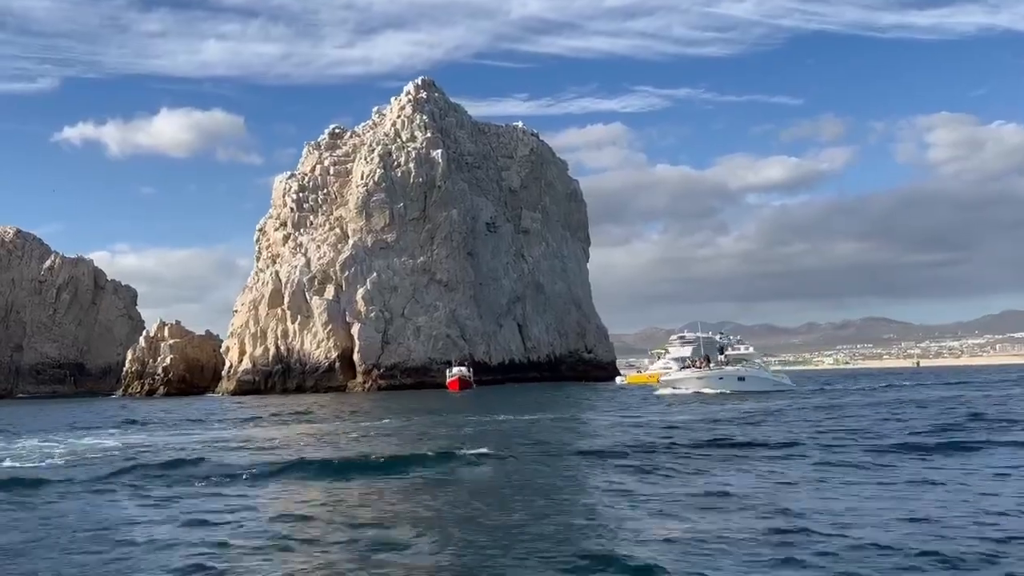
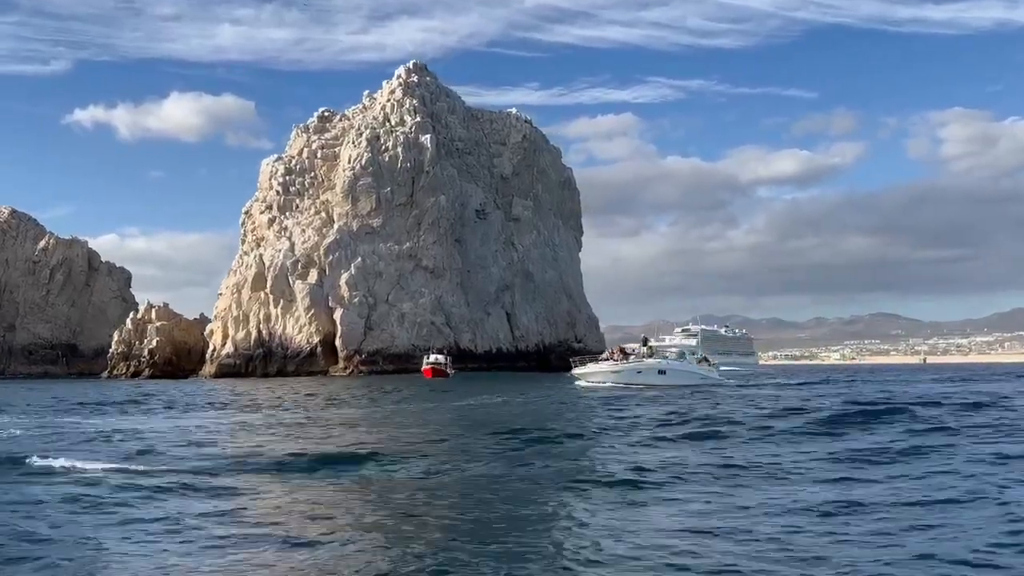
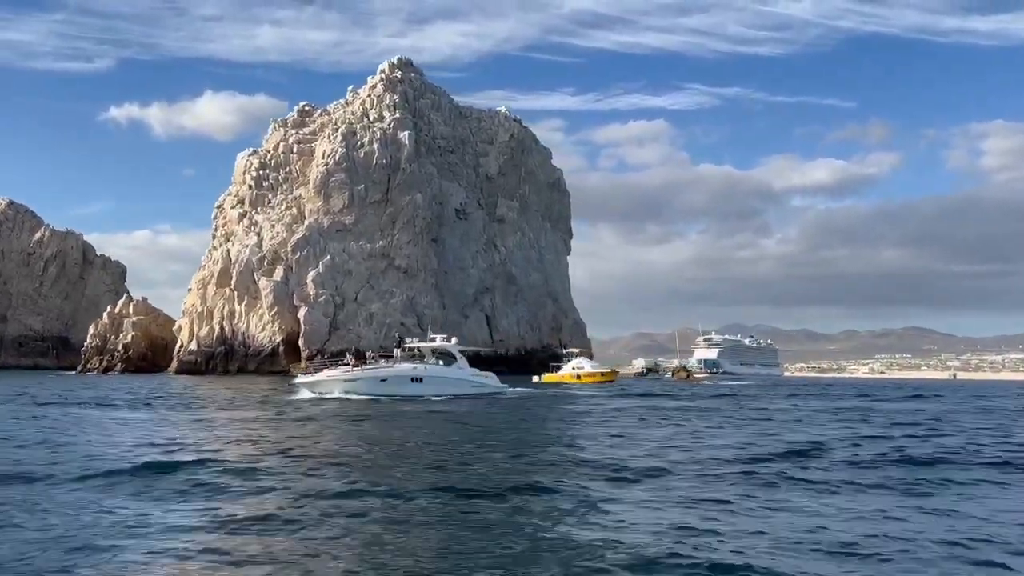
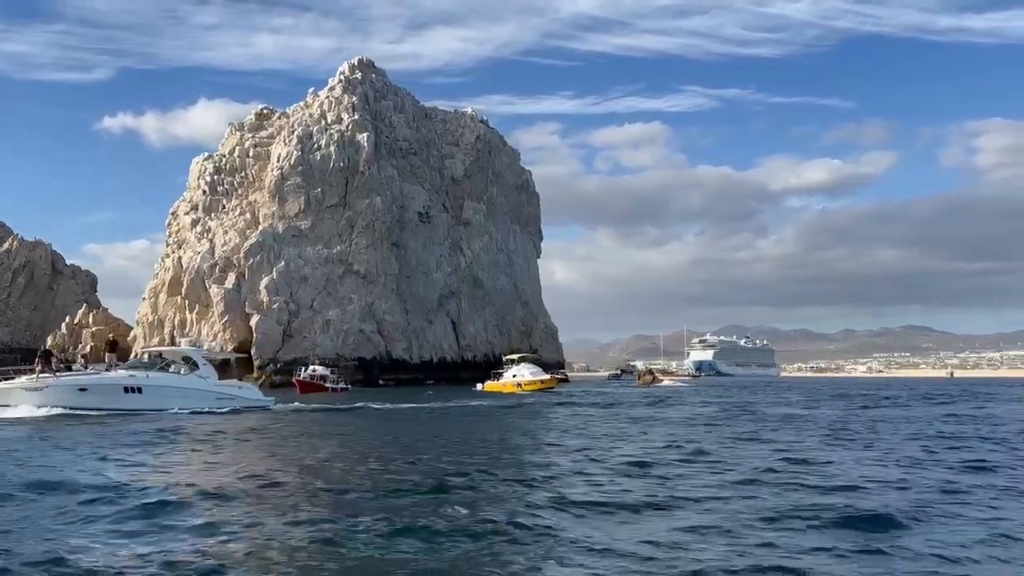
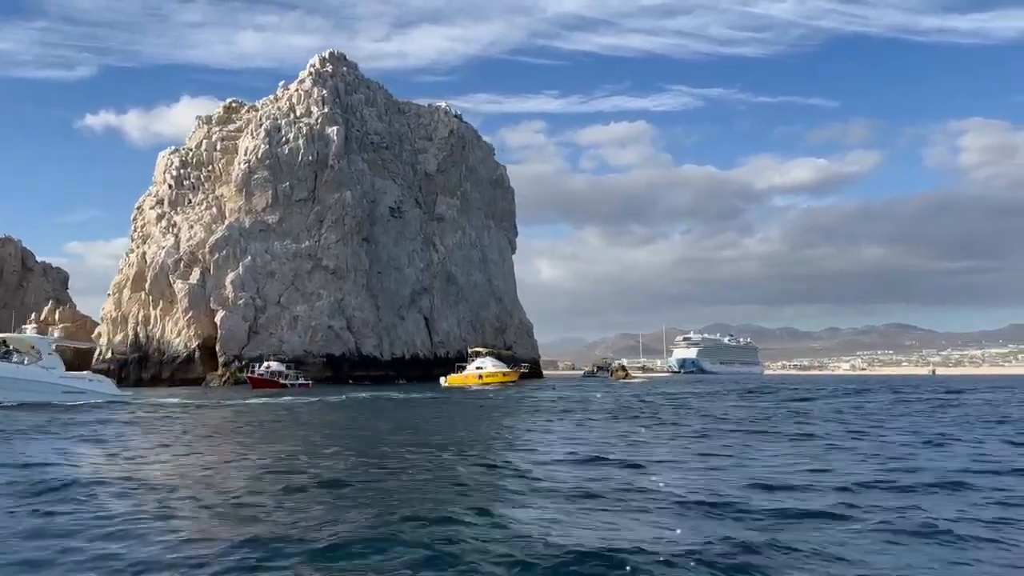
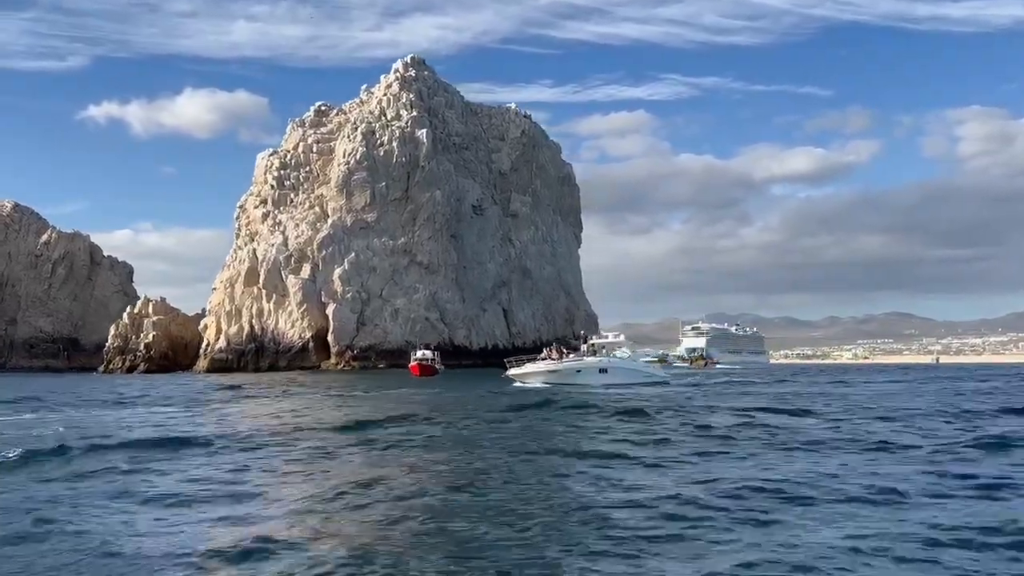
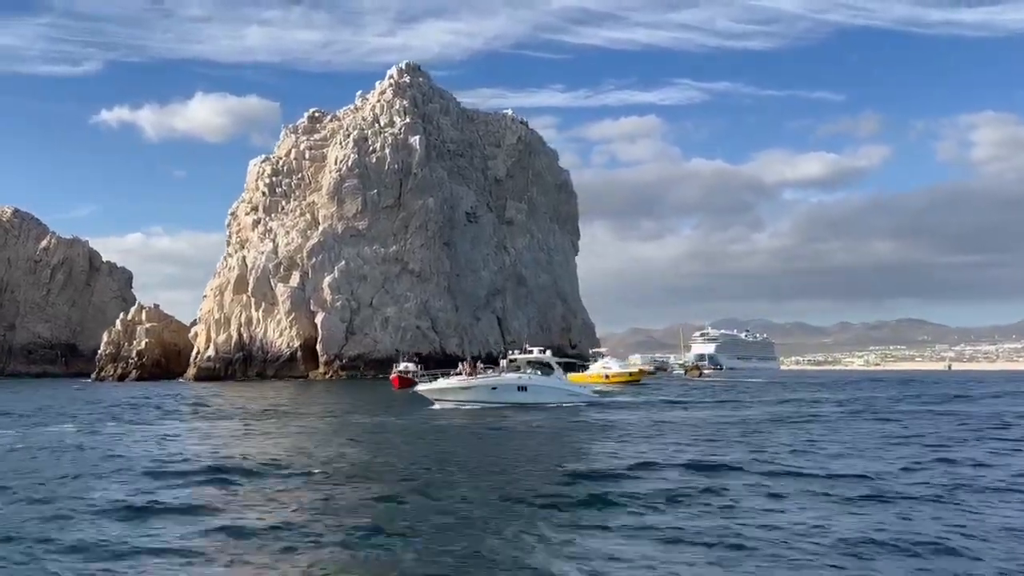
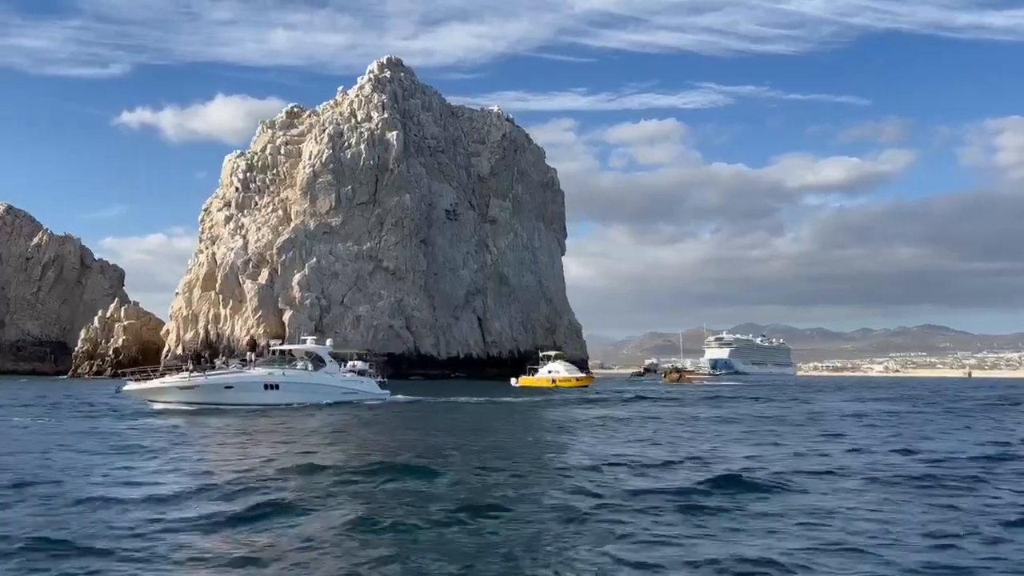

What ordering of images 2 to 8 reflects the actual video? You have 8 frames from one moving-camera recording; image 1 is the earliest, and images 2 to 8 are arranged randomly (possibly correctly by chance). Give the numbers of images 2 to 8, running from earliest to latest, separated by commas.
2, 6, 7, 3, 8, 4, 5
